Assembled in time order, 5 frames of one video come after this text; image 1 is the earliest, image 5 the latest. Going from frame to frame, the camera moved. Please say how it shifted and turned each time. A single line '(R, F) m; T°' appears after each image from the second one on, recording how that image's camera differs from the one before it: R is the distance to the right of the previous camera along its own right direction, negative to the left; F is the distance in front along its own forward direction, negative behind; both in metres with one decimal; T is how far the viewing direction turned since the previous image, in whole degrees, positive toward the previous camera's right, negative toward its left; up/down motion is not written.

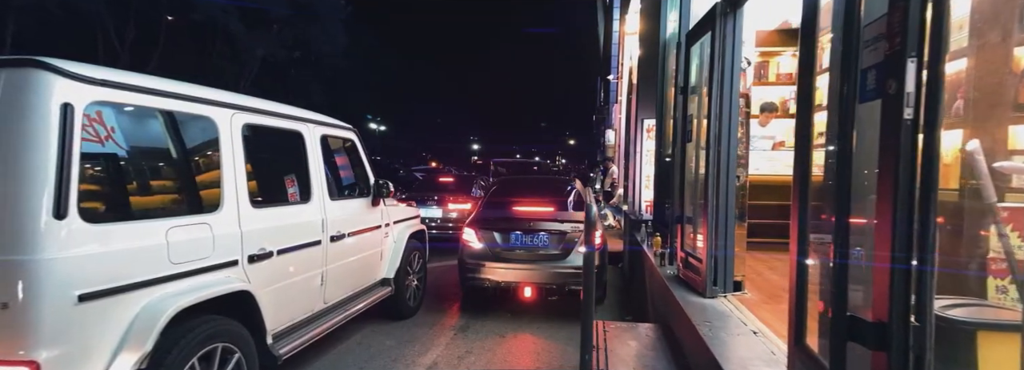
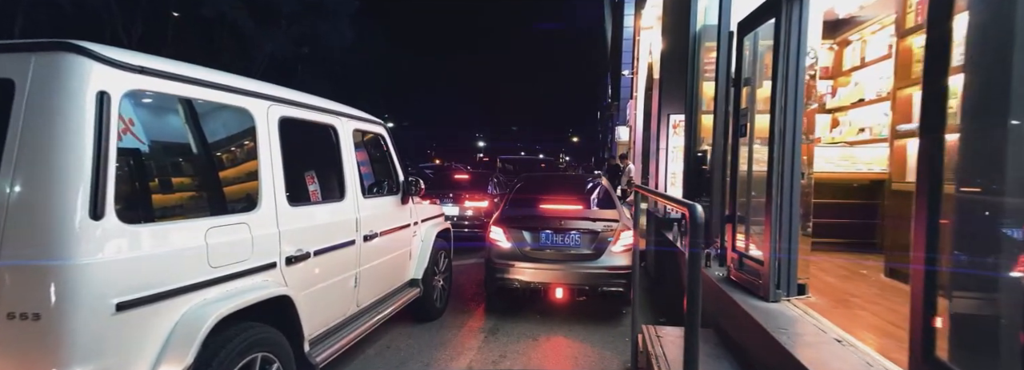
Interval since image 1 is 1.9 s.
(-0.4, +0.2) m; 0°
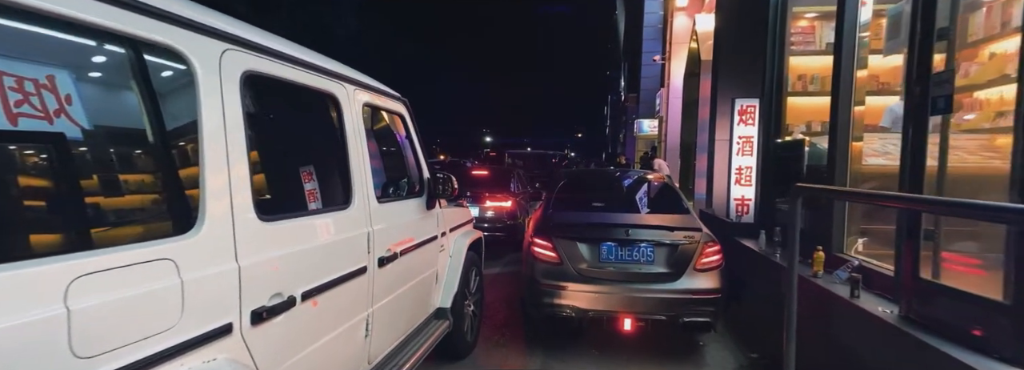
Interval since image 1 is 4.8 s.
(-0.5, +1.2) m; 0°
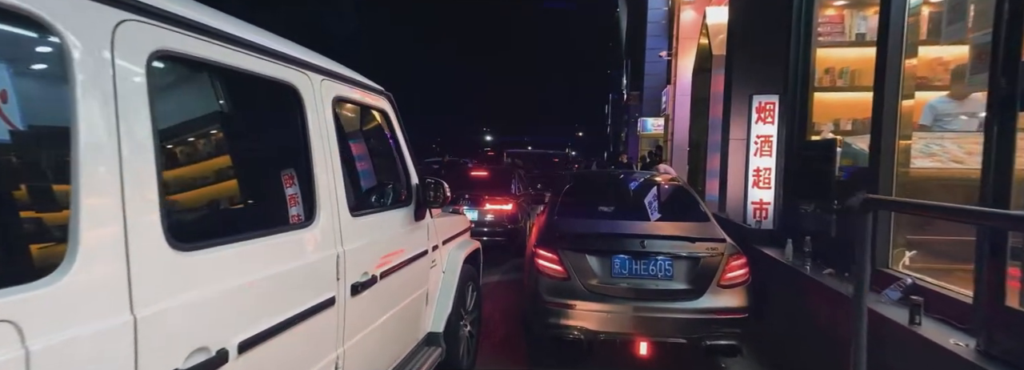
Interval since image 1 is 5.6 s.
(0.0, +0.5) m; 0°
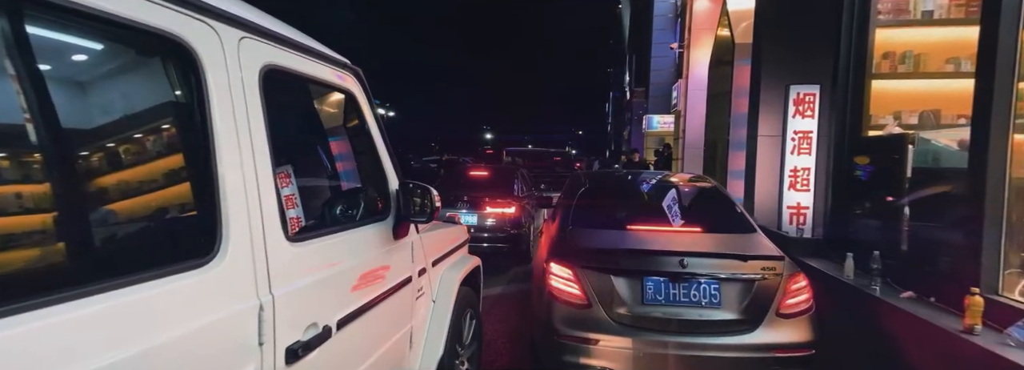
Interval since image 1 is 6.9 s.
(-0.1, +0.7) m; 0°
